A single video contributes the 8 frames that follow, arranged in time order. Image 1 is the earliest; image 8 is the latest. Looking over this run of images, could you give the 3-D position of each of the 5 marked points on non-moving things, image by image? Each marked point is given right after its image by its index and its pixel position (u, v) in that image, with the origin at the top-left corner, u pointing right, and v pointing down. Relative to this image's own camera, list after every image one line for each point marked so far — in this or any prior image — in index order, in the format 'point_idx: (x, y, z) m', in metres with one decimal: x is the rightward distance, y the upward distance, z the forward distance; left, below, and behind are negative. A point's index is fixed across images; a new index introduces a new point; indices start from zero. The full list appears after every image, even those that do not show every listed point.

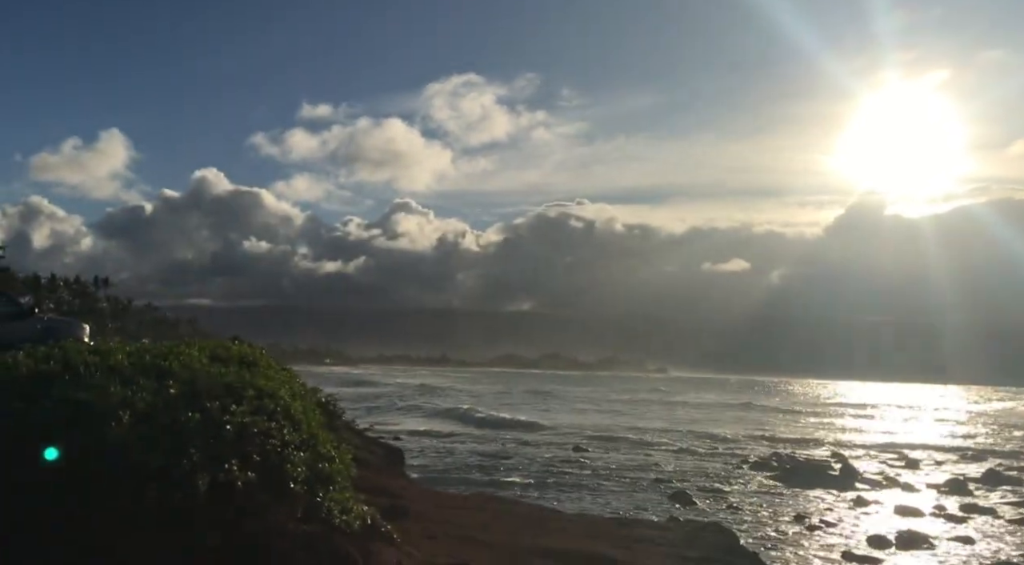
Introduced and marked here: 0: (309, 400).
0: (-2.7, -1.7, +12.4) m
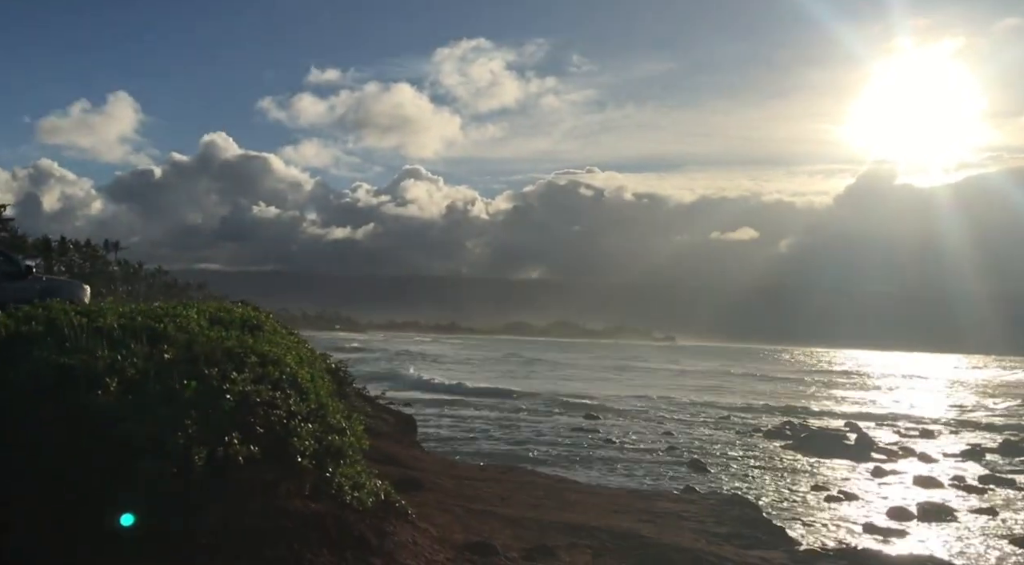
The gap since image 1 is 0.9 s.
0: (-2.5, -1.2, +12.1) m
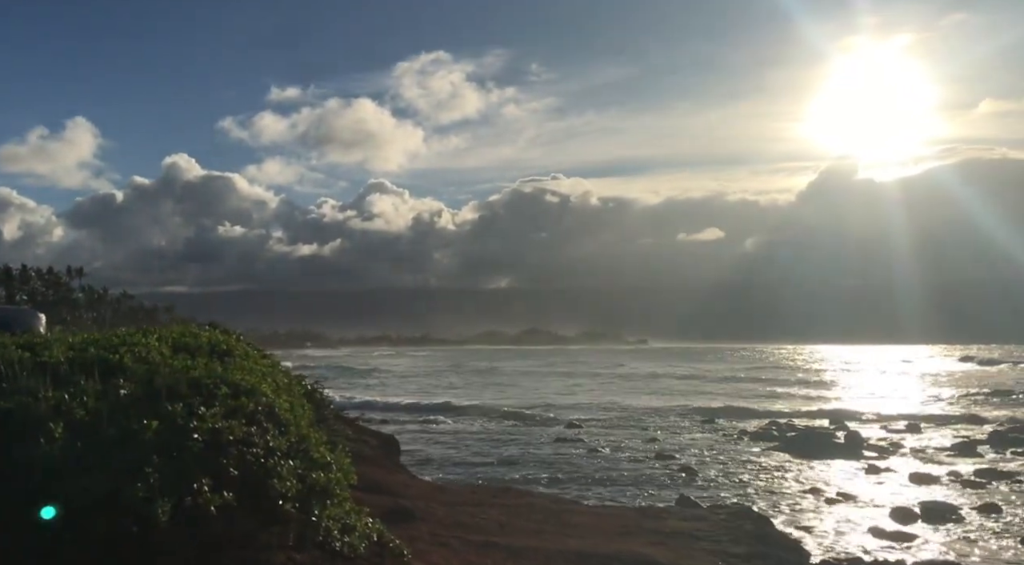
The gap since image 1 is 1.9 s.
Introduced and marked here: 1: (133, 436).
0: (-2.7, -1.4, +11.5) m
1: (-2.8, -1.2, +6.7) m
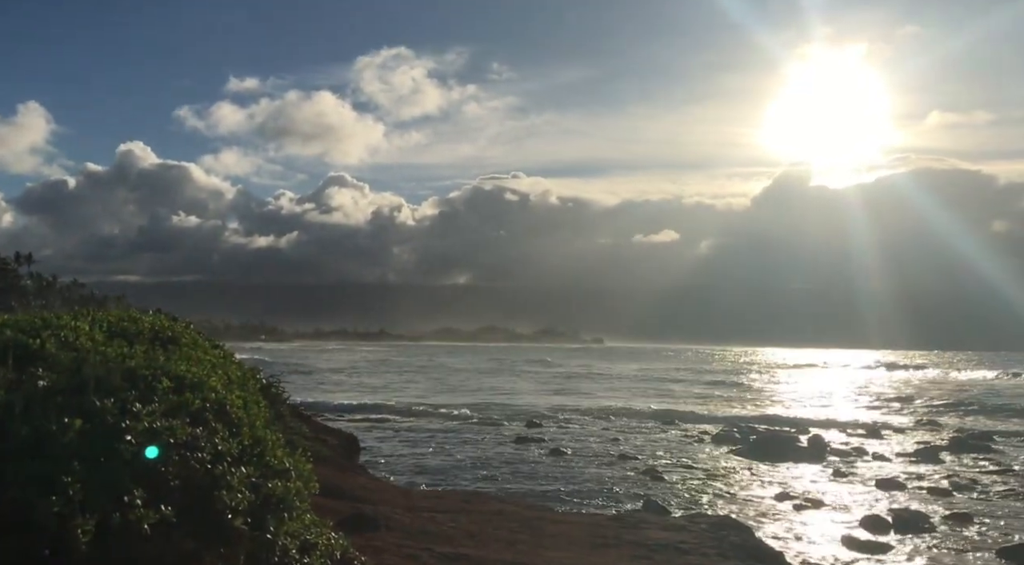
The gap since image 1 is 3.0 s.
0: (-3.1, -1.3, +10.8) m
1: (-3.0, -1.0, +6.1) m
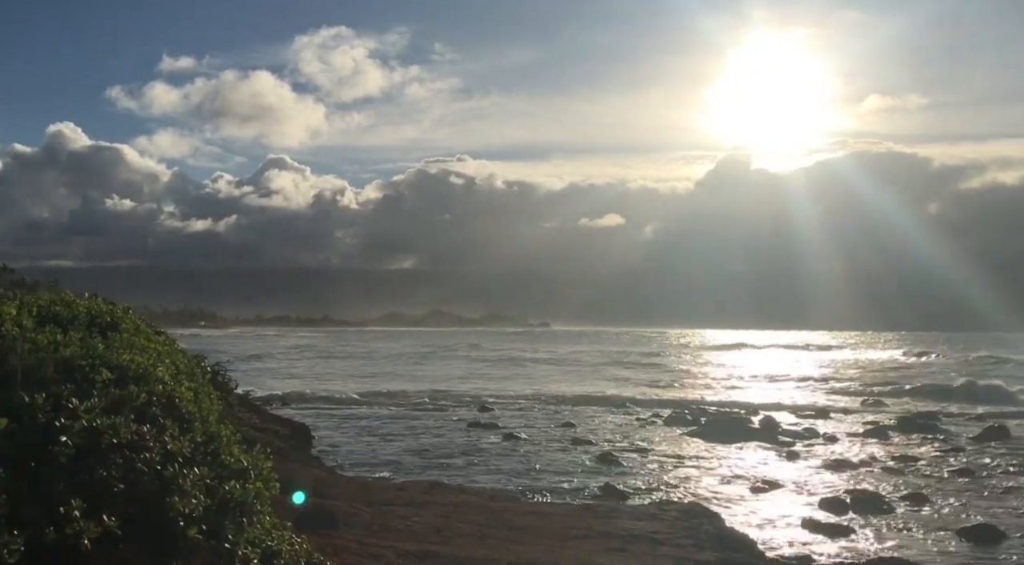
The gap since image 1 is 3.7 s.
0: (-3.6, -1.1, +10.3) m
1: (-3.2, -0.9, +5.6) m
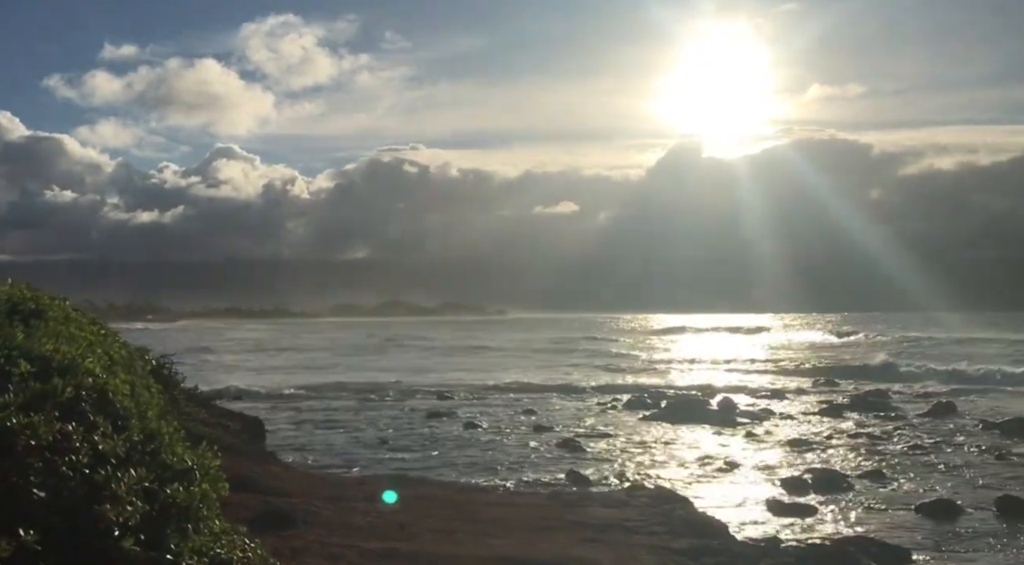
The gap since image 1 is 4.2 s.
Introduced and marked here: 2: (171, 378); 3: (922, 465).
0: (-4.0, -0.9, +9.8) m
1: (-3.4, -0.8, +5.1) m
2: (-6.6, -1.8, +17.6) m
3: (+8.9, -4.0, +19.9) m
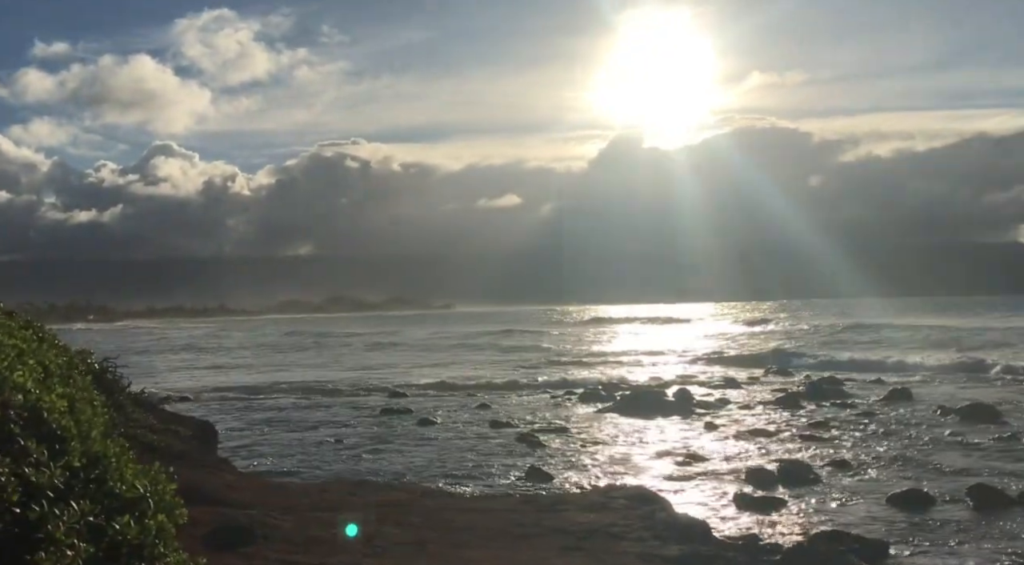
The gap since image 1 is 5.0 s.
0: (-4.4, -0.9, +9.2) m
1: (-3.5, -0.9, +4.6) m
2: (-7.4, -1.8, +16.9) m
3: (+8.0, -3.7, +20.1) m
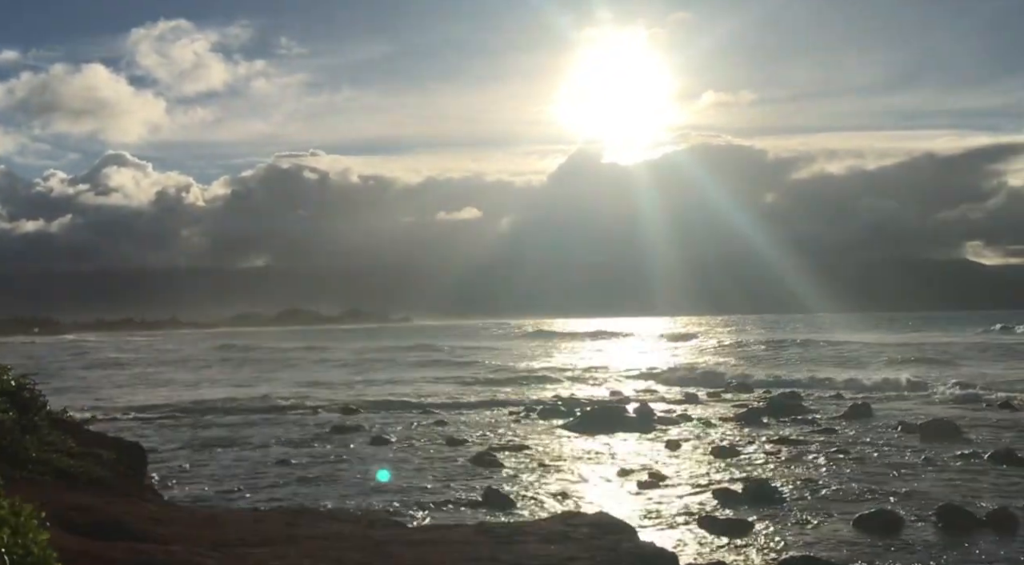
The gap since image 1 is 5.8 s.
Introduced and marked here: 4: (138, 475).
0: (-4.8, -1.0, +8.5) m
1: (-3.7, -0.9, +3.9) m
2: (-8.2, -2.0, +16.0) m
3: (+7.1, -4.0, +19.9) m
4: (-7.5, -3.6, +18.4) m
